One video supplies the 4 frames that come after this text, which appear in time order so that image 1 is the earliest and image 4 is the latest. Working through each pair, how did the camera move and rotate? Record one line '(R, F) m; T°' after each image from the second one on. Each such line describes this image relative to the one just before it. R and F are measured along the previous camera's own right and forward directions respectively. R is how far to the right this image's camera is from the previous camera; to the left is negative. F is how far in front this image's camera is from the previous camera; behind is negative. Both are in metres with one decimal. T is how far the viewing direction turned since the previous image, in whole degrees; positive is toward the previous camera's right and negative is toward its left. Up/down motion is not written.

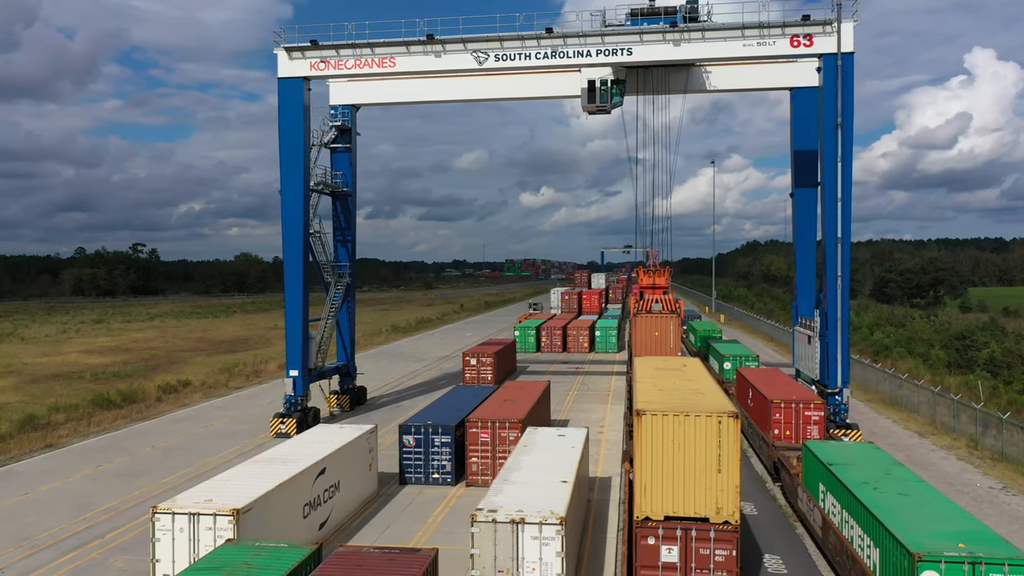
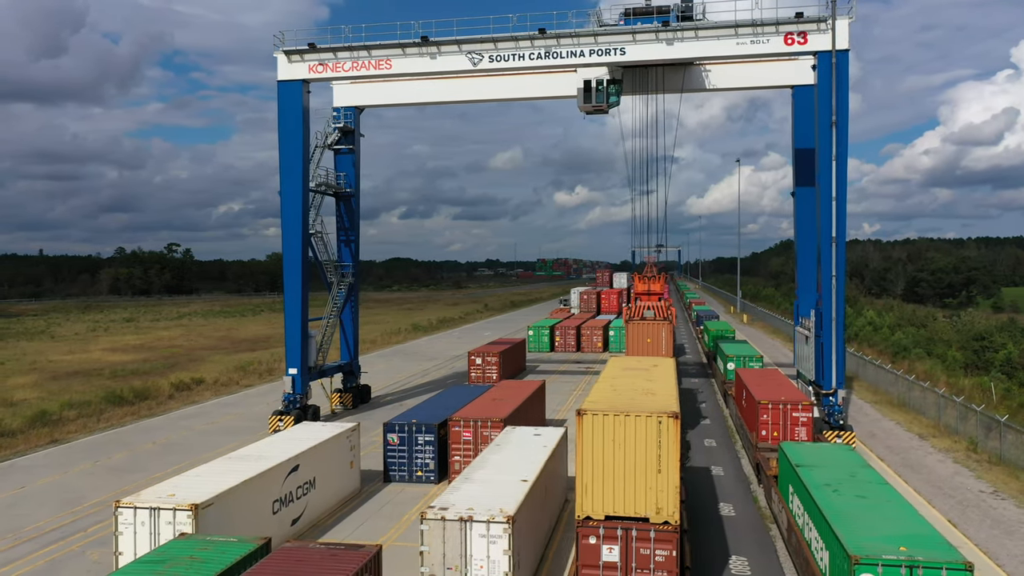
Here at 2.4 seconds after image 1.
(+1.2, -0.1) m; -2°
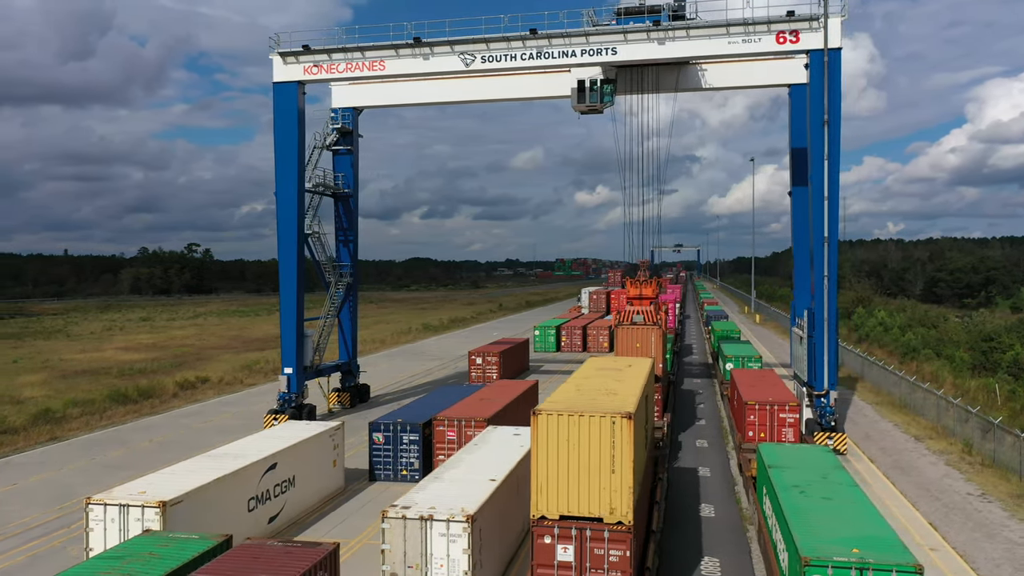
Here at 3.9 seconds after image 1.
(+0.8, 0.0) m; -1°
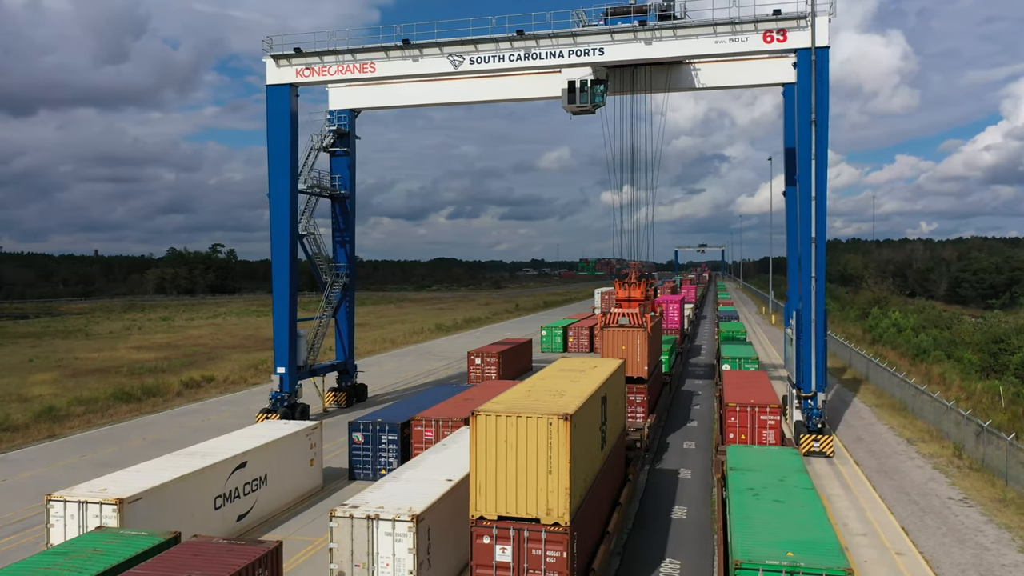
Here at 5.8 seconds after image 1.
(+1.1, 0.0) m; -1°
